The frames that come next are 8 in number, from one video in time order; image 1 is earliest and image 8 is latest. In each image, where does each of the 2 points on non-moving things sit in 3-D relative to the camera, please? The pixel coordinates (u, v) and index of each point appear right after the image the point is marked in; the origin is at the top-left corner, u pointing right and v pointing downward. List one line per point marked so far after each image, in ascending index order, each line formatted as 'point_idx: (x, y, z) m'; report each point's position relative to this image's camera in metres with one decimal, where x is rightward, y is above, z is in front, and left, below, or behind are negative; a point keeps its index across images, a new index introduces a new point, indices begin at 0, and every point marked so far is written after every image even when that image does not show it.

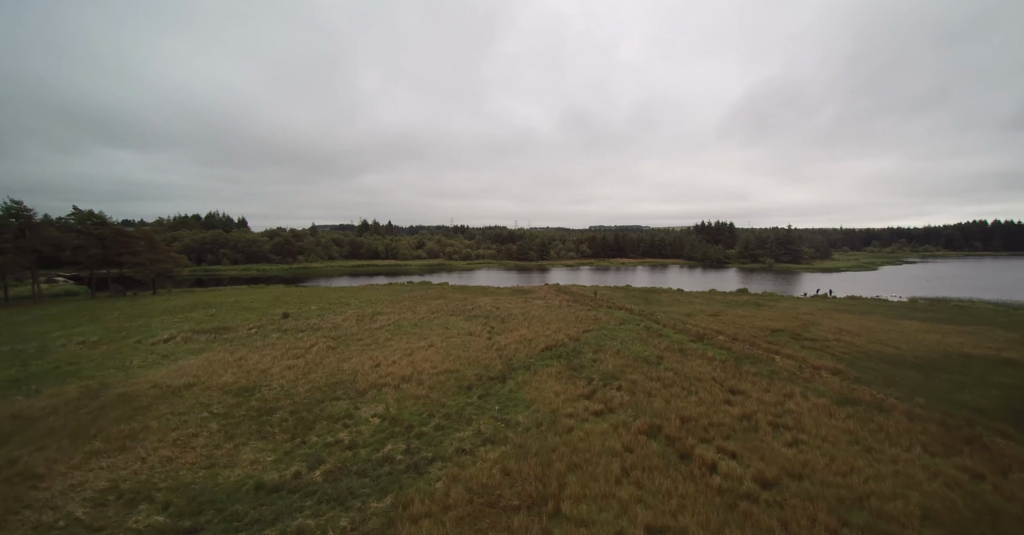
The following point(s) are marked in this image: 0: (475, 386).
0: (-1.2, -4.0, +14.1) m
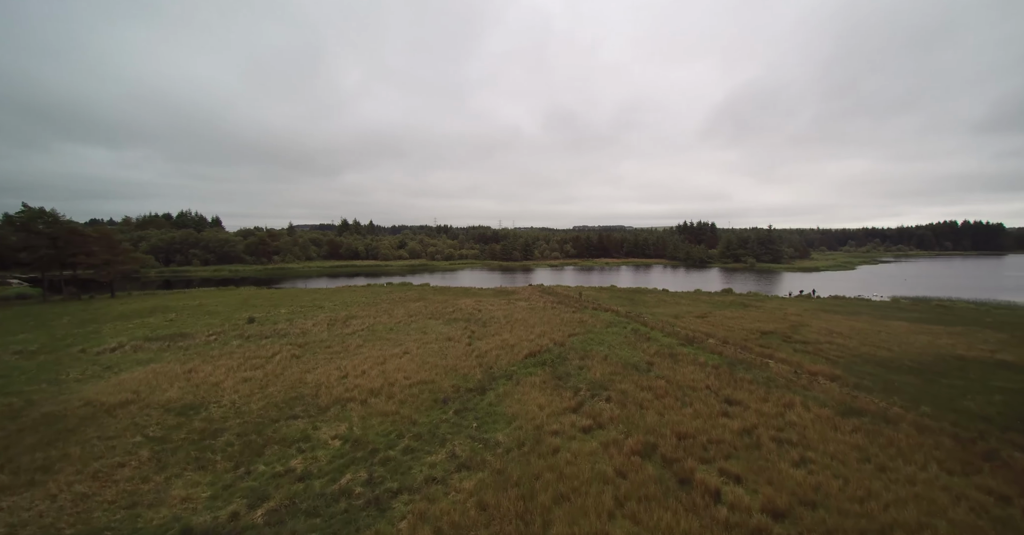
0: (-1.9, -4.1, +12.8) m
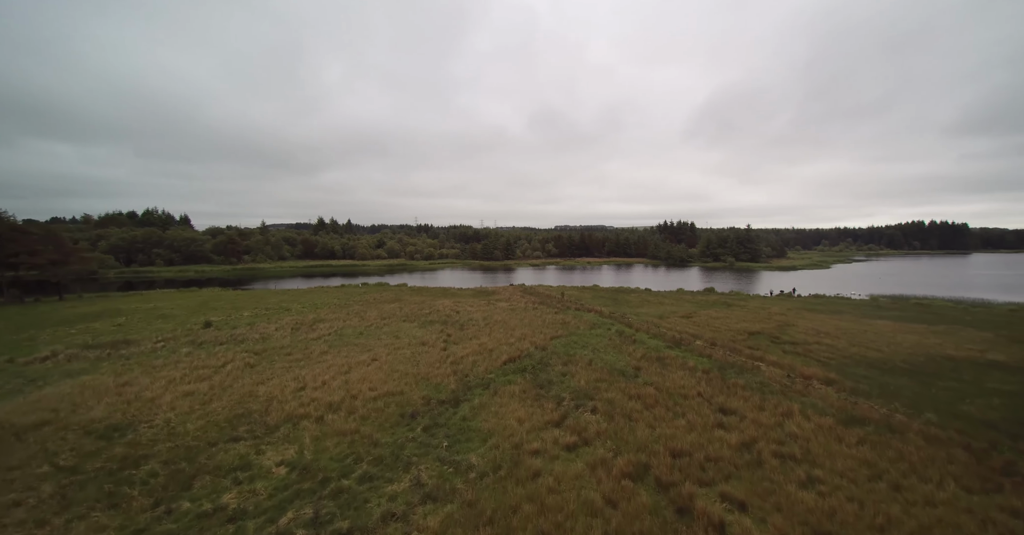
0: (-2.5, -4.0, +11.5) m
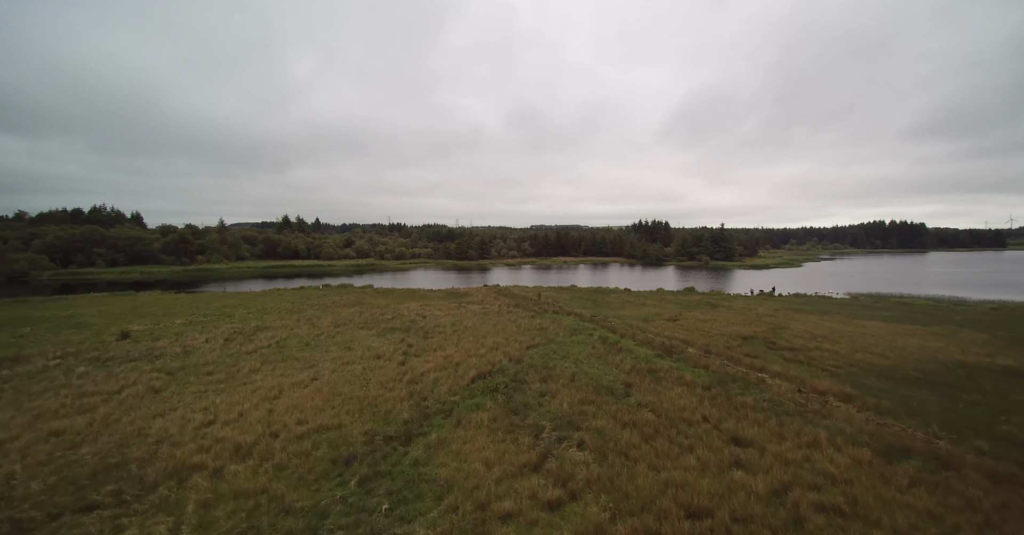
0: (-3.3, -4.0, +8.9) m
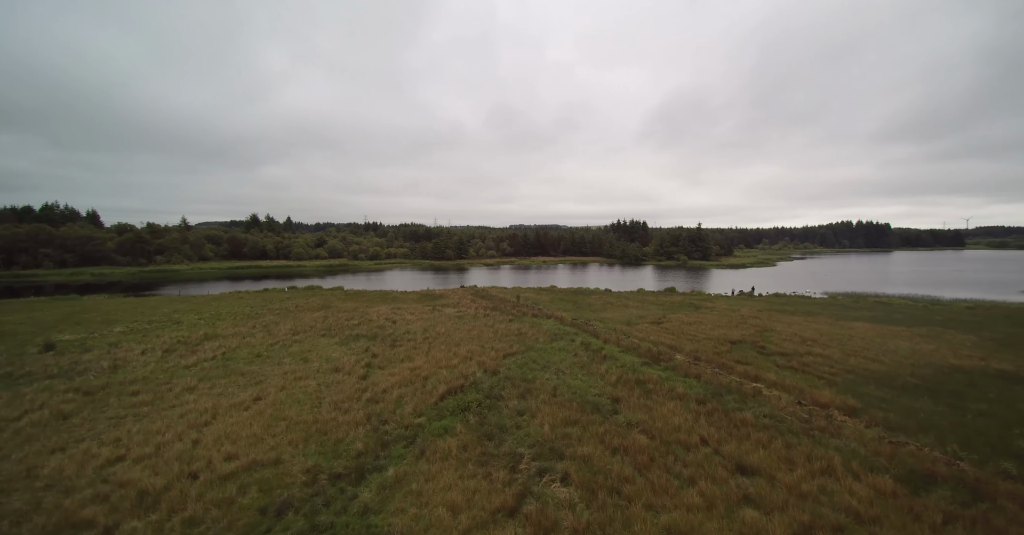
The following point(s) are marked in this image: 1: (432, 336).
0: (-3.8, -4.1, +7.2) m
1: (-3.6, -3.1, +18.6) m
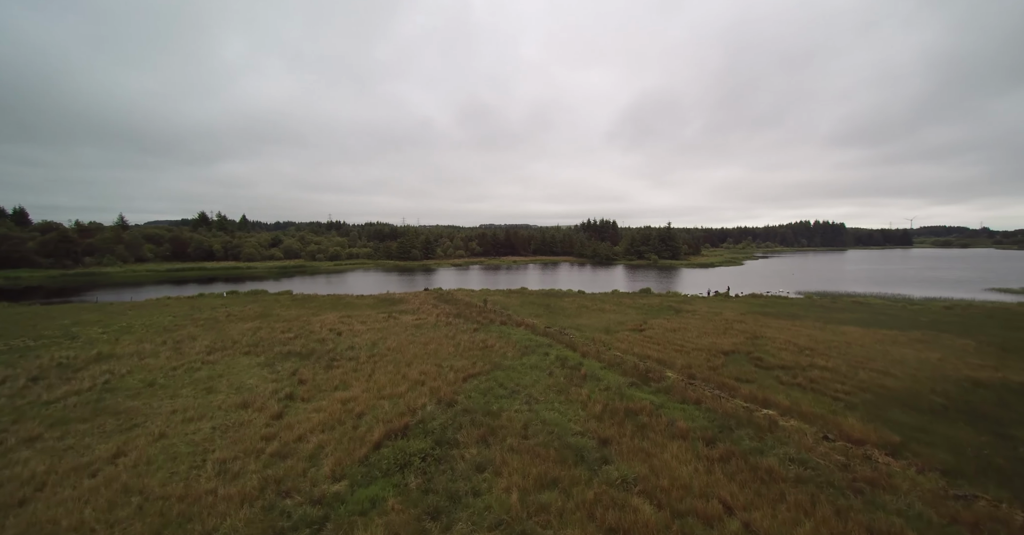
0: (-4.3, -4.2, +4.2) m
1: (-5.0, -3.2, +15.5) m
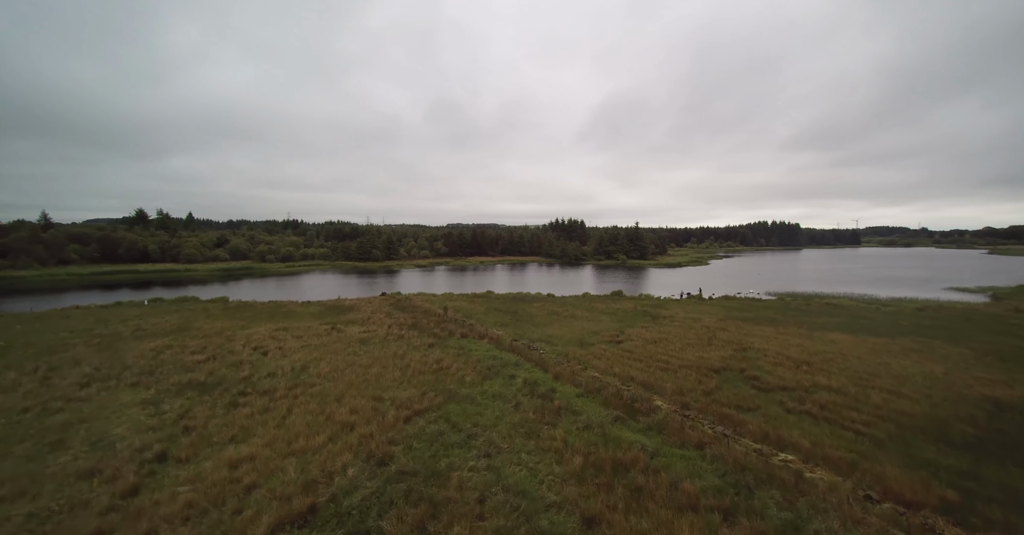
0: (-4.7, -4.5, +1.2) m
1: (-6.3, -3.5, +12.5) m
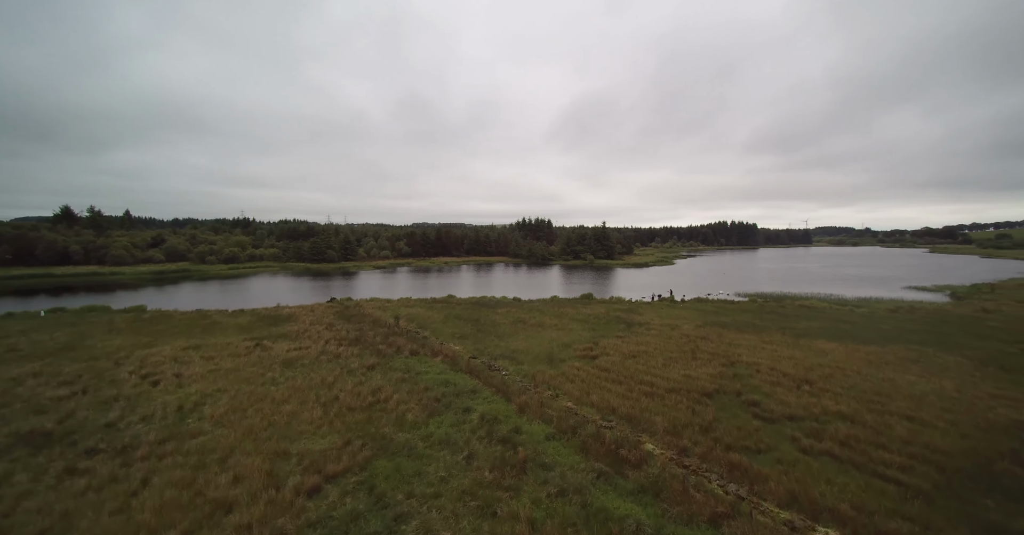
0: (-4.9, -4.7, -1.8) m
1: (-7.4, -3.7, +9.3) m
